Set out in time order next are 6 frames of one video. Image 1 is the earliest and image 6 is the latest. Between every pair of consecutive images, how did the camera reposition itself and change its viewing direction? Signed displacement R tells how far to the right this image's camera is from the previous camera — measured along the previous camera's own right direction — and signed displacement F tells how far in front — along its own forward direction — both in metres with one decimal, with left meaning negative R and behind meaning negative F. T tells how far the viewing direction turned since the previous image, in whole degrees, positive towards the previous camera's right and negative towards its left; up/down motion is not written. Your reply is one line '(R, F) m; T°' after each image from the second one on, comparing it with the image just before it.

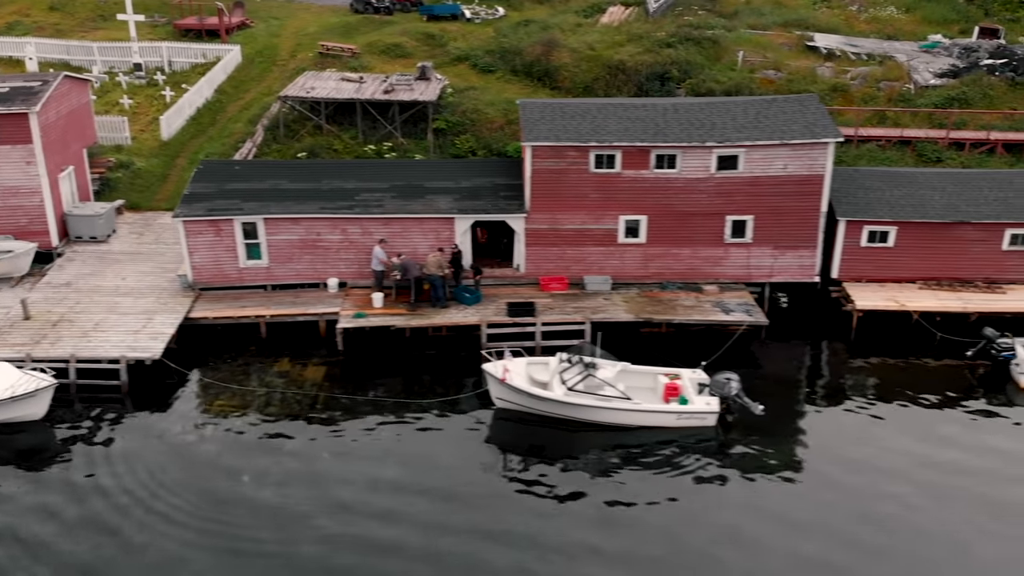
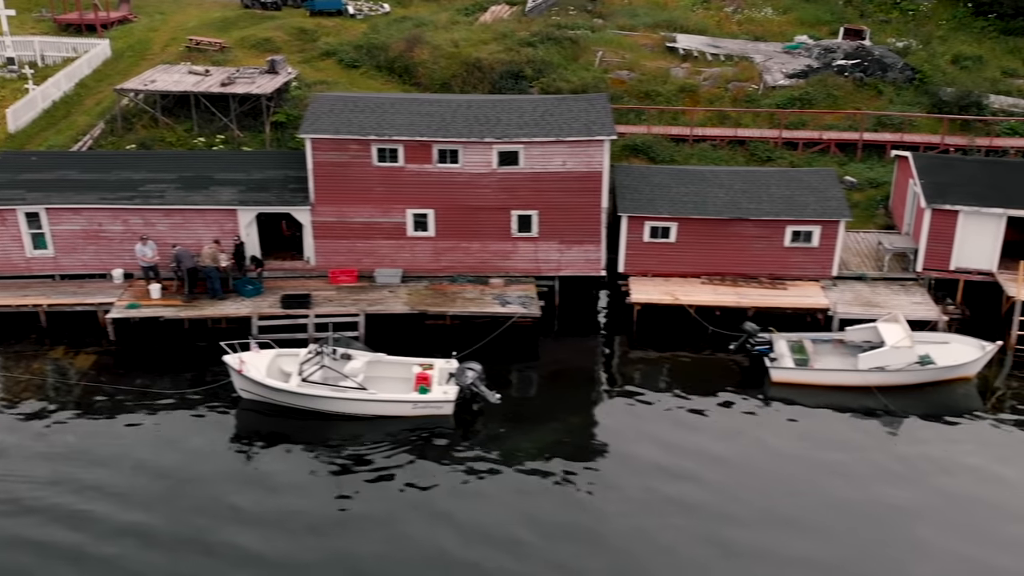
(+8.4, -0.1) m; 0°
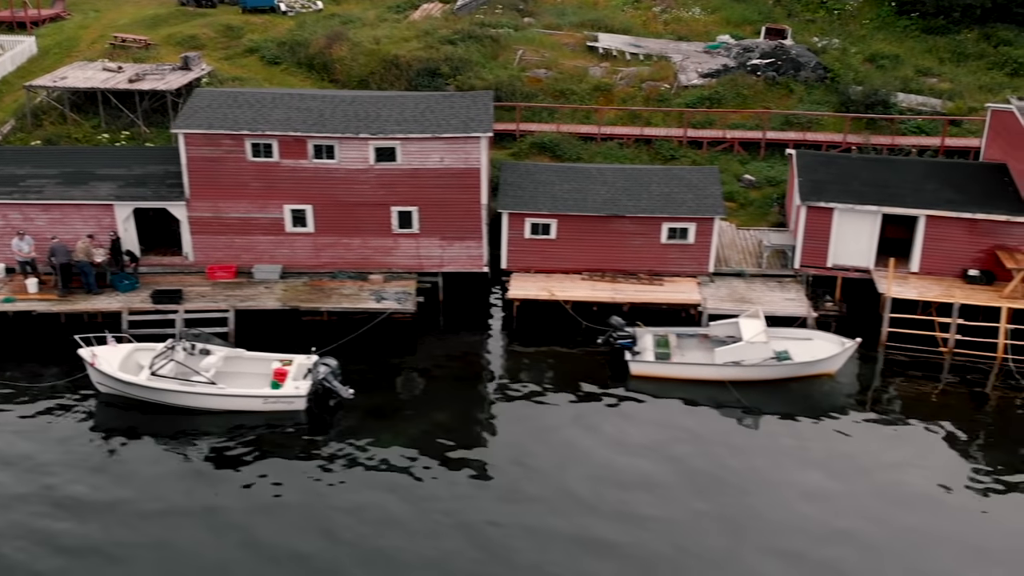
(+4.8, 0.0) m; 0°
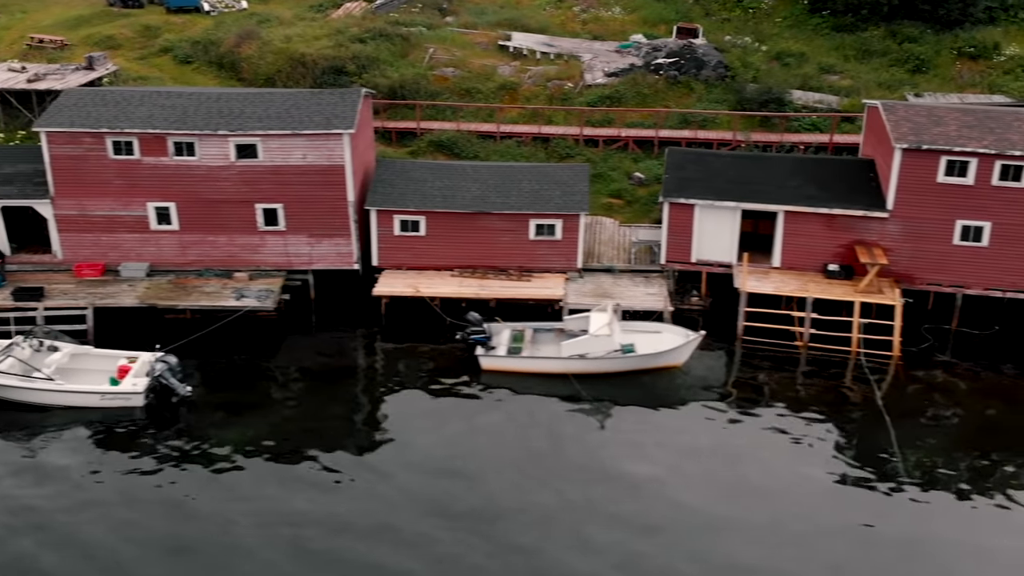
(+5.2, -0.1) m; 0°
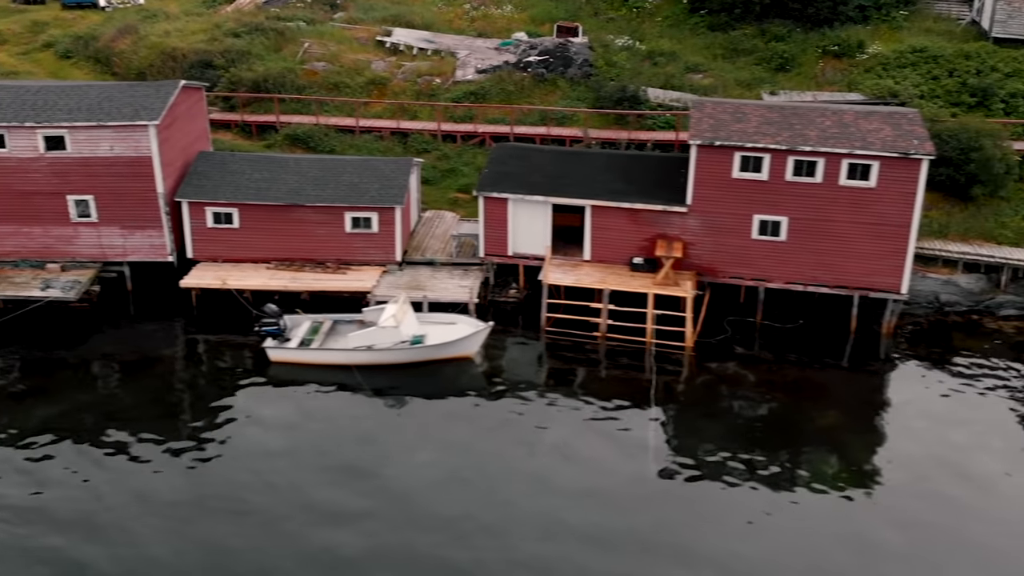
(+7.3, -0.3) m; 0°
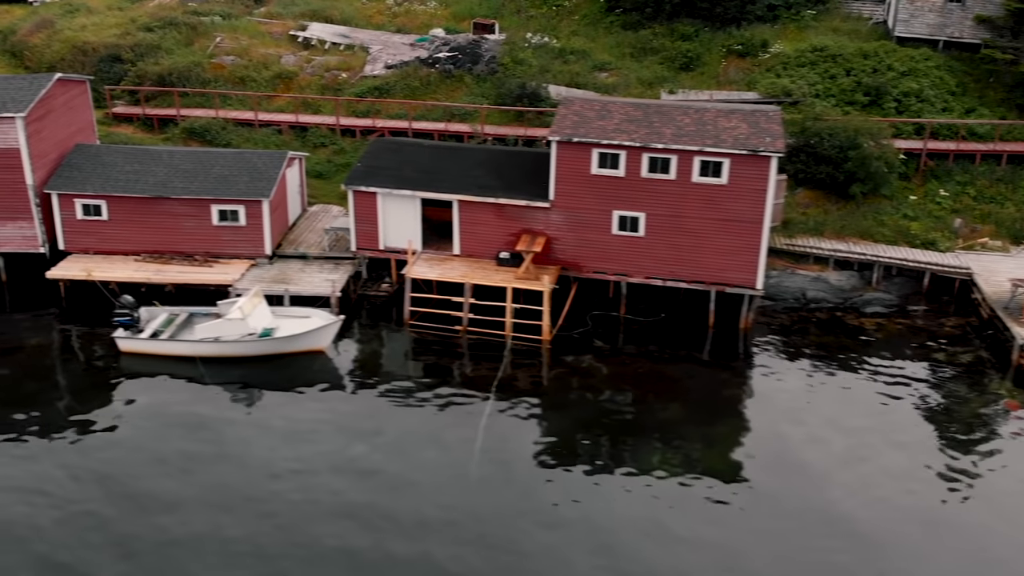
(+5.2, -0.4) m; 0°
